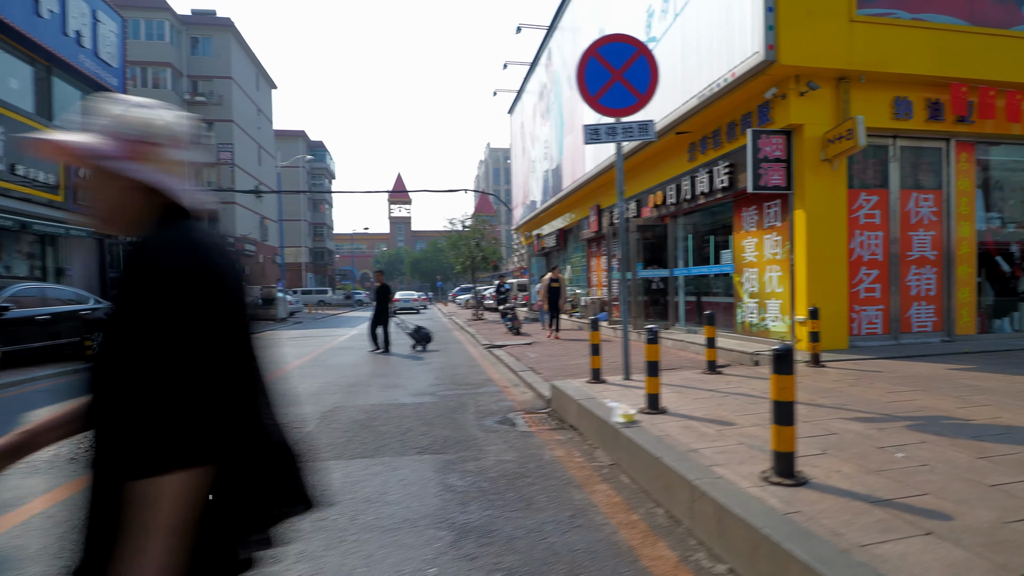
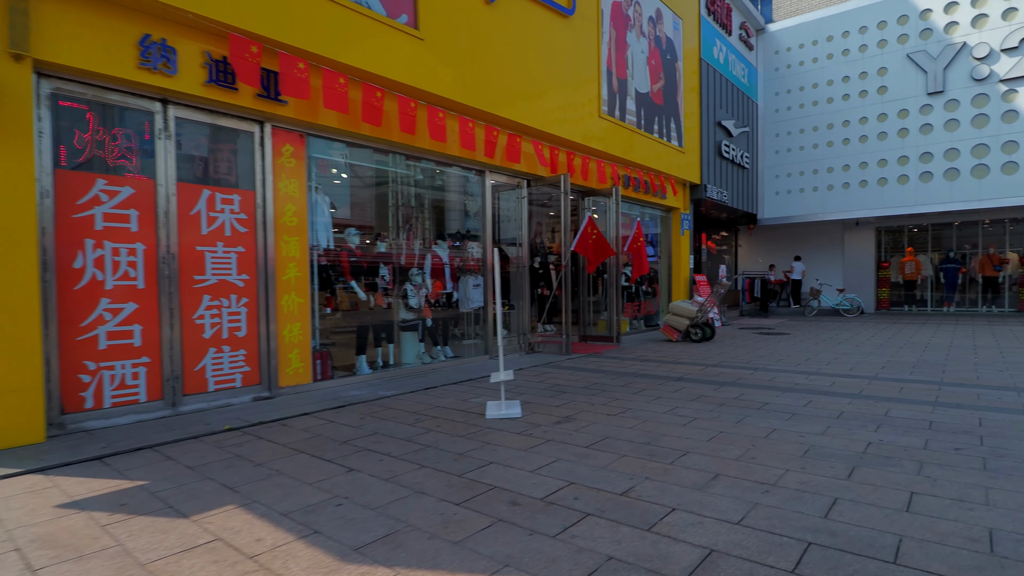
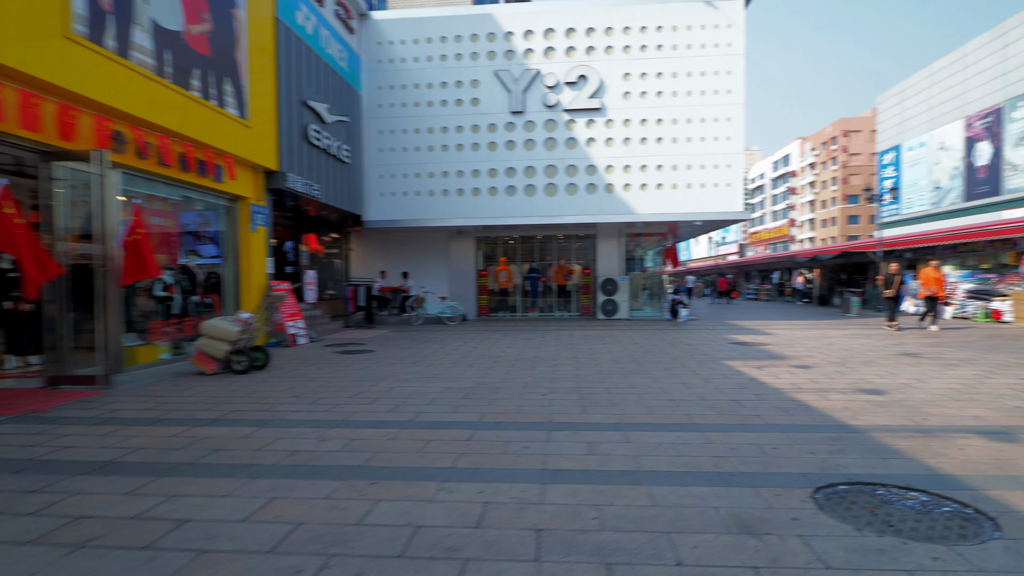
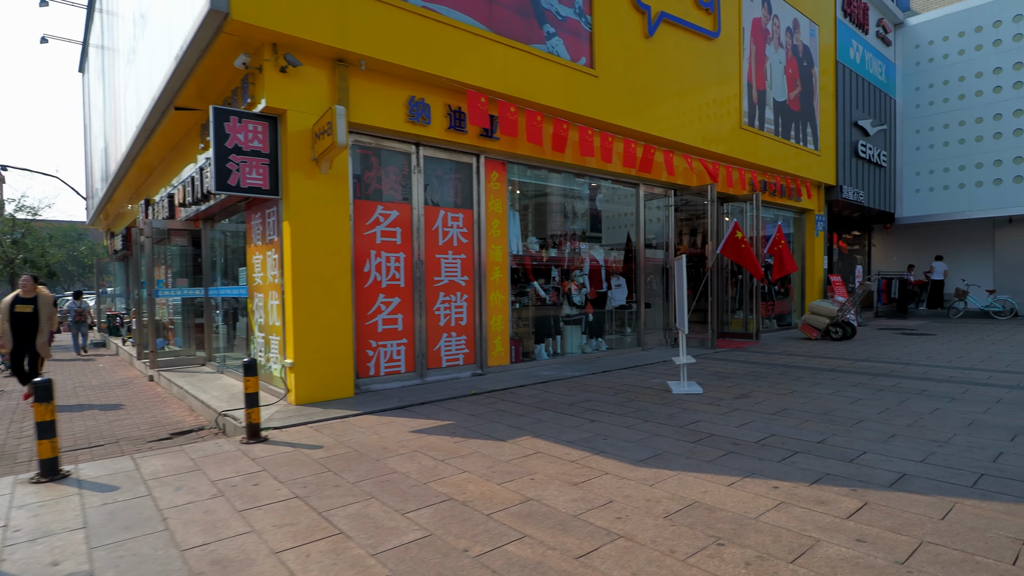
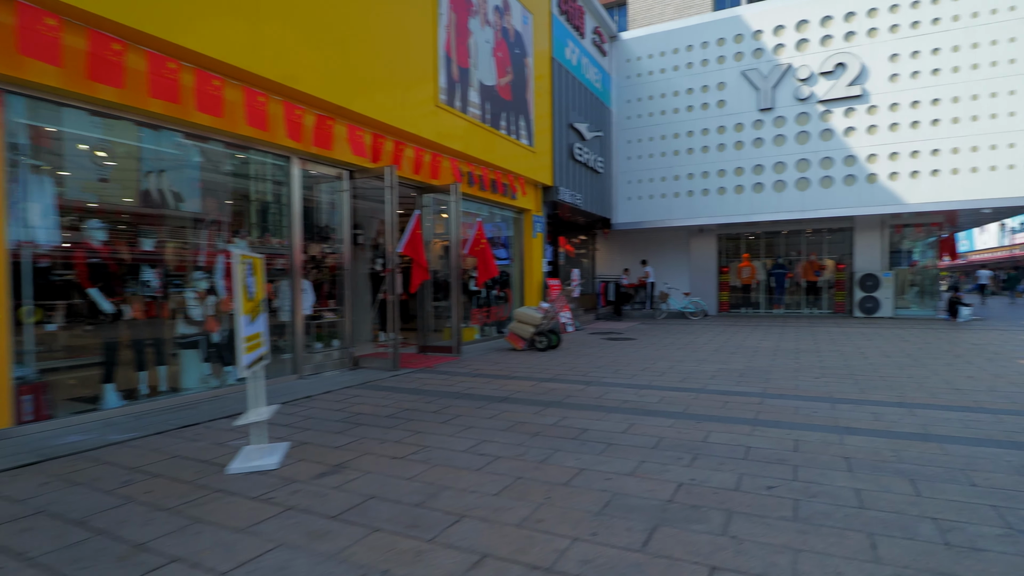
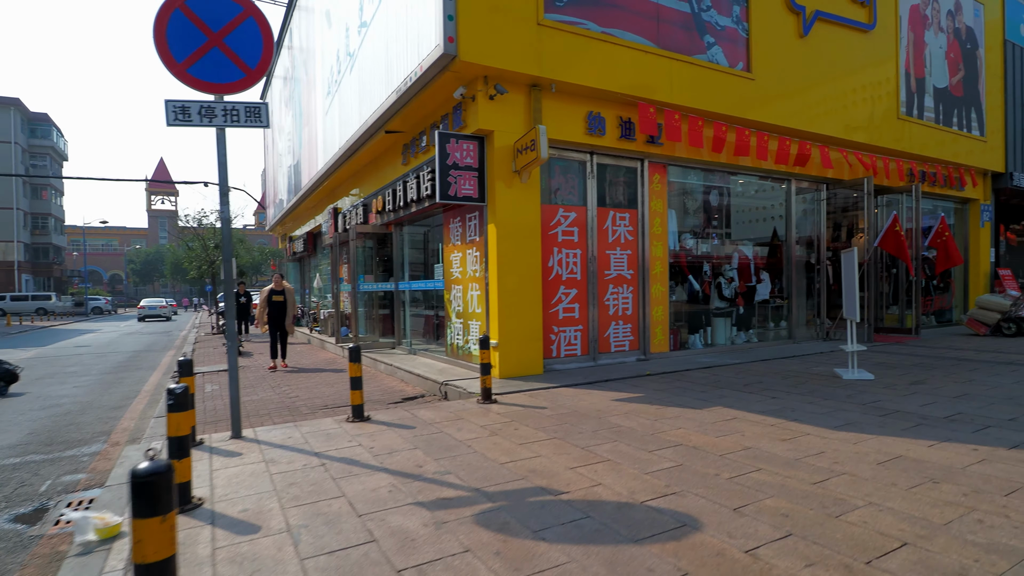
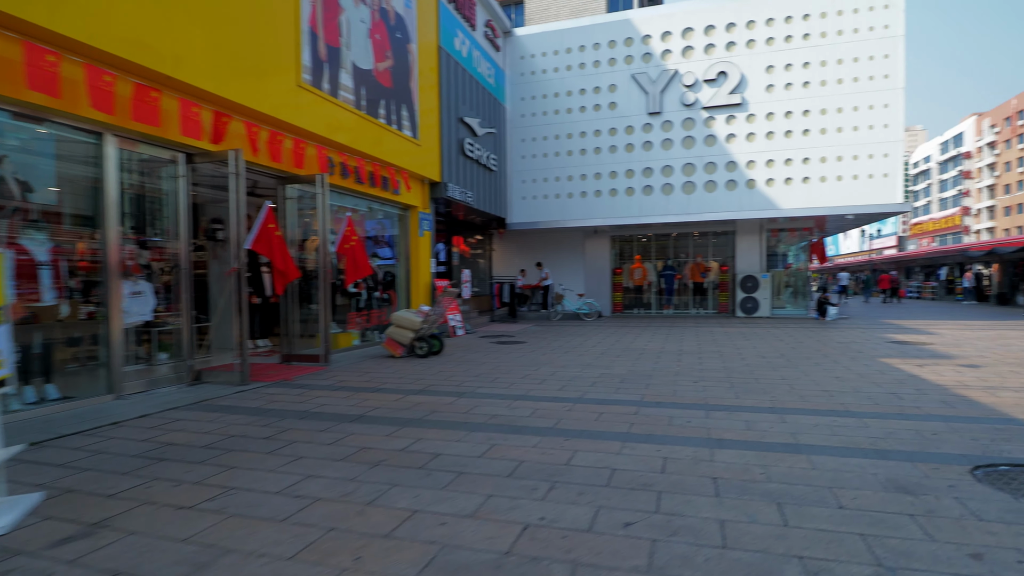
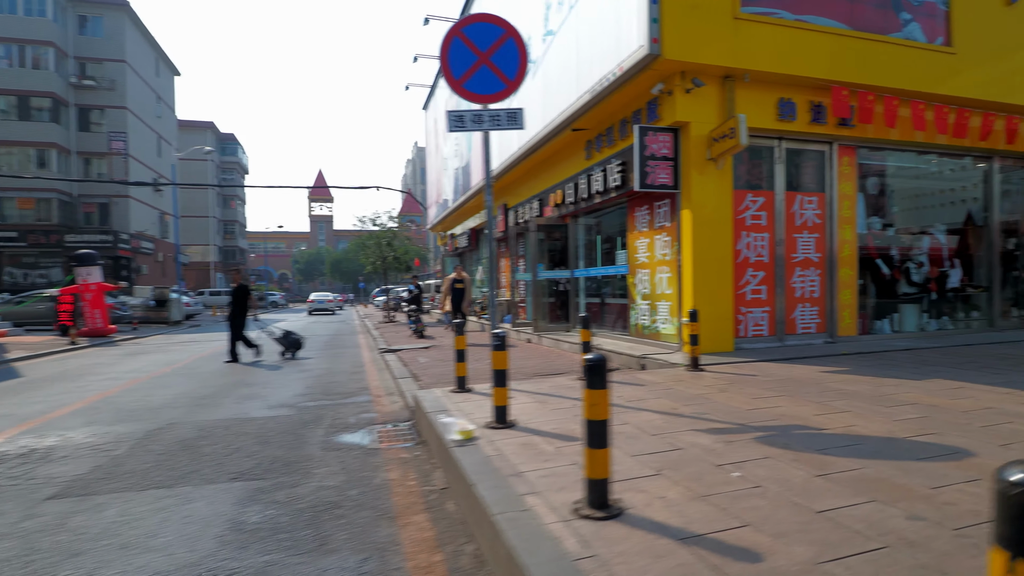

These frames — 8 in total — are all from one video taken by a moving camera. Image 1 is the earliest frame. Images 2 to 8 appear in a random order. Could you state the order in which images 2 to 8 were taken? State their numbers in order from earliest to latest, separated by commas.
8, 6, 4, 2, 5, 7, 3
